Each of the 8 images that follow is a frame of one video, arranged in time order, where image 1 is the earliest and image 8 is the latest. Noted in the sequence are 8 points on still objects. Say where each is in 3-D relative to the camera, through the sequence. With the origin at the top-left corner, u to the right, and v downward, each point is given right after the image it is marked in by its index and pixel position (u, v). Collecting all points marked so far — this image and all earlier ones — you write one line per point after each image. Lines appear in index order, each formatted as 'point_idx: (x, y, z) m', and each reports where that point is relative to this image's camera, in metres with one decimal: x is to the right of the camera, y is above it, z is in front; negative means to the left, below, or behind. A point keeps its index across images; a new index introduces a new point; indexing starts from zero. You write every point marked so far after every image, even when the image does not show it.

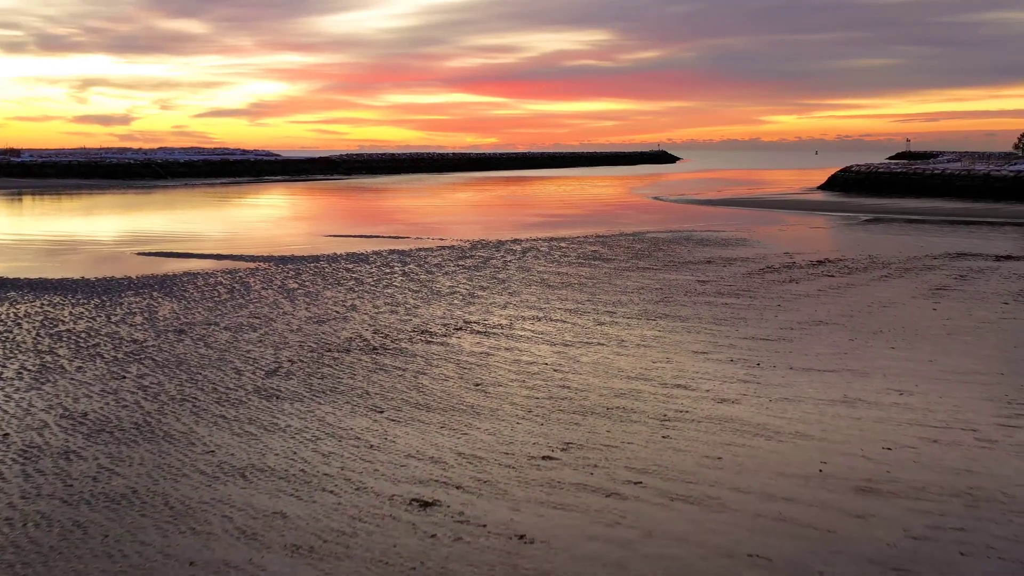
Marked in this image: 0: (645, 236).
0: (+2.7, +1.1, +18.7) m
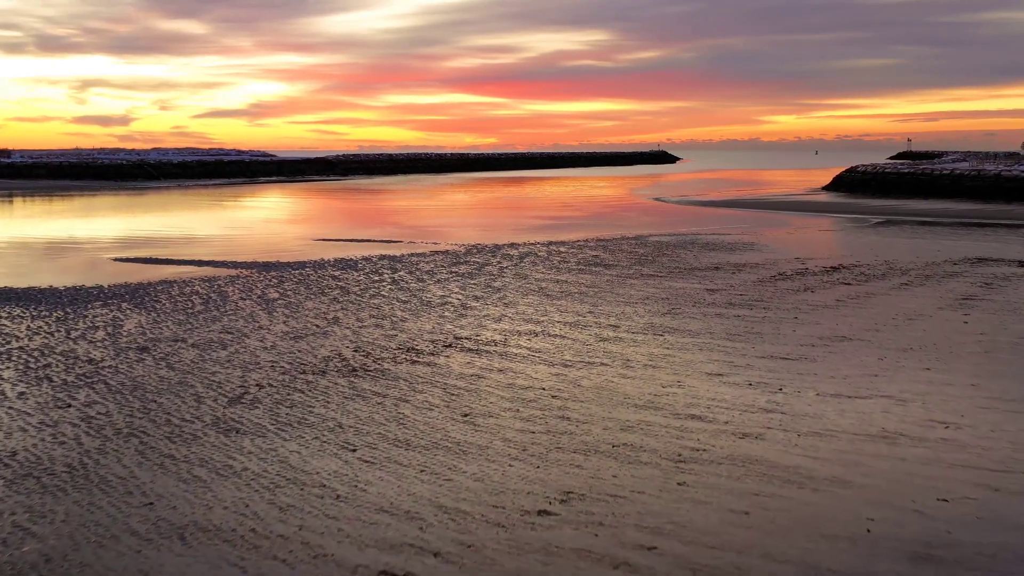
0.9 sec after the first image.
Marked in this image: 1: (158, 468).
0: (+2.7, +1.0, +17.9) m
1: (-2.0, -1.0, +5.0) m
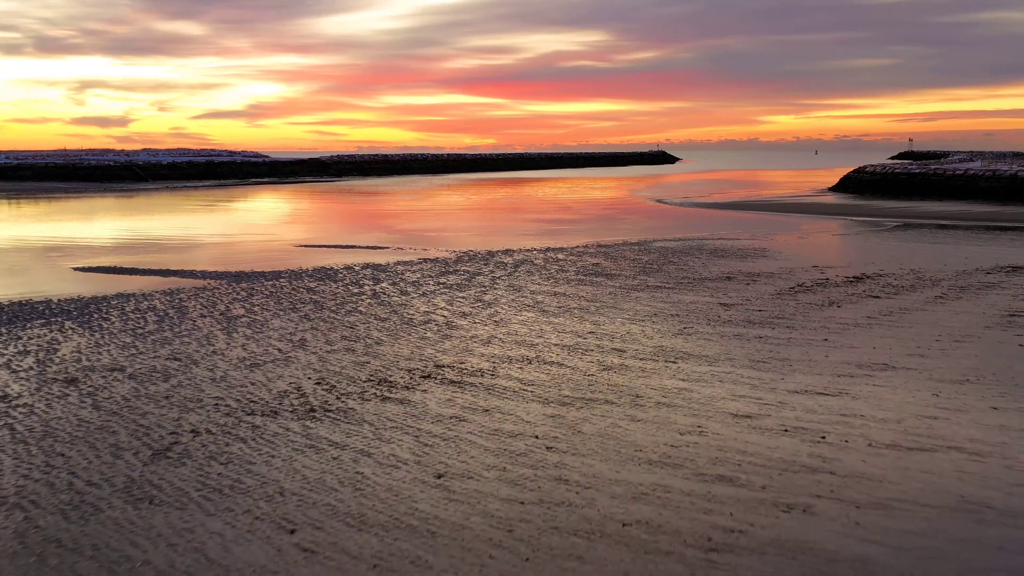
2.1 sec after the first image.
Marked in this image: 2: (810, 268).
0: (+2.6, +0.8, +16.8) m
1: (-2.0, -1.2, +3.9) m
2: (+4.3, +0.3, +13.3) m
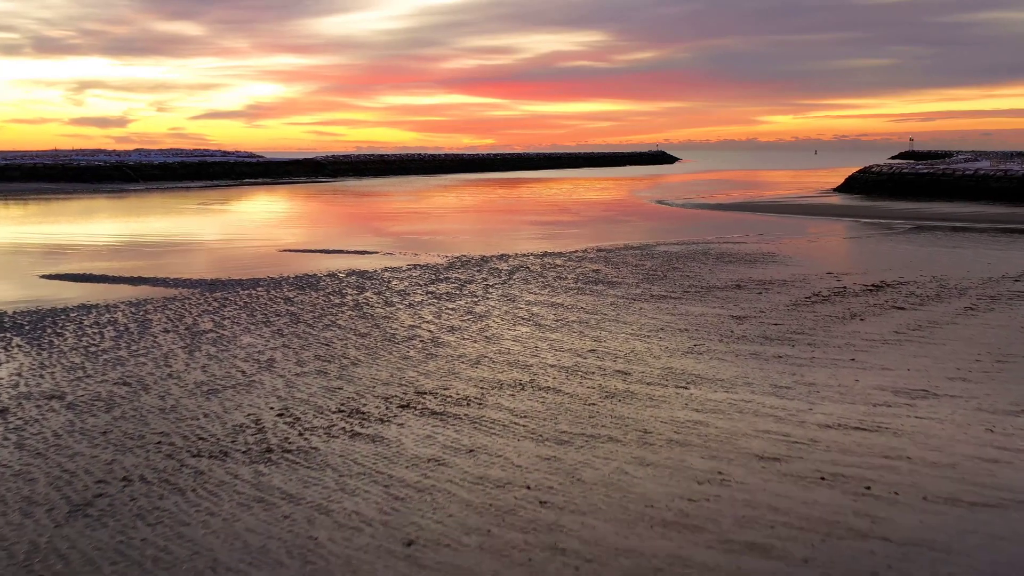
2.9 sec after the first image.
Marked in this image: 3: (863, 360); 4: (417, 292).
0: (+2.5, +0.7, +15.9) m
1: (-2.1, -1.3, +3.0) m
2: (+4.3, +0.2, +12.4) m
3: (+2.9, -0.6, +7.4) m
4: (-1.2, -0.1, +11.3) m
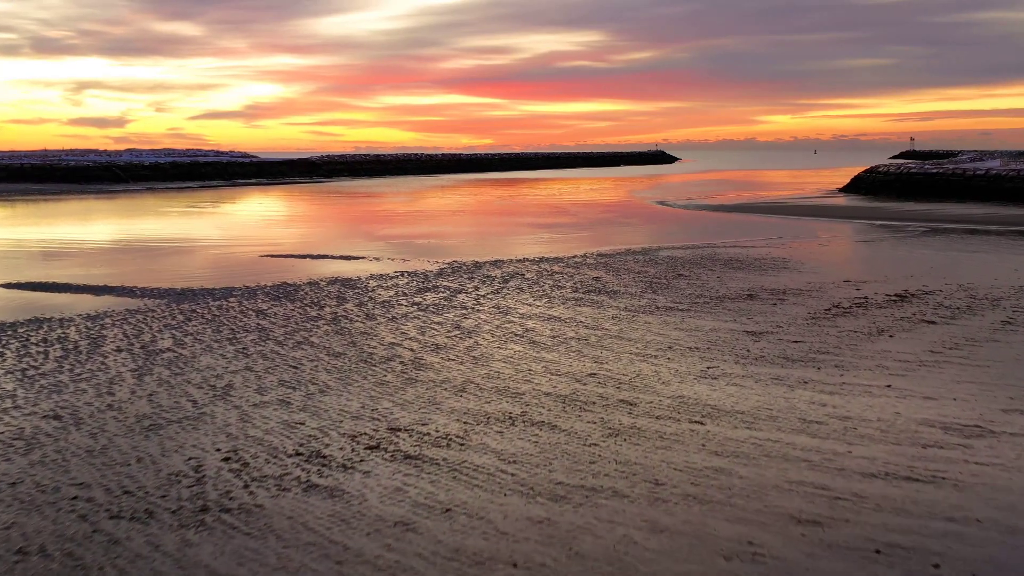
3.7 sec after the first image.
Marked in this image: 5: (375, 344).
0: (+2.4, +0.6, +15.0) m
1: (-2.2, -1.4, +2.1) m
2: (+4.2, +0.1, +11.5) m
3: (+2.8, -0.7, +6.5) m
4: (-1.3, -0.2, +10.4) m
5: (-1.2, -0.5, +8.2) m
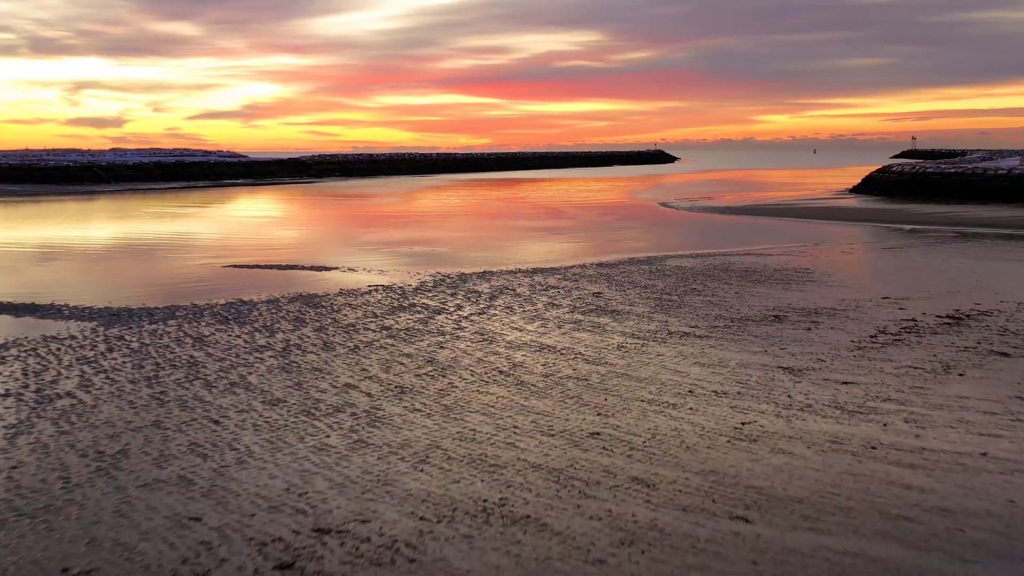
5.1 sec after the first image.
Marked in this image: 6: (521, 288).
0: (+2.3, +0.4, +13.5) m
1: (-2.3, -1.6, +0.6) m
2: (+4.0, -0.1, +10.0) m
3: (+2.7, -0.9, +4.9) m
4: (-1.4, -0.4, +8.8) m
5: (-1.4, -0.7, +6.6) m
6: (+0.1, 0.0, +11.2) m
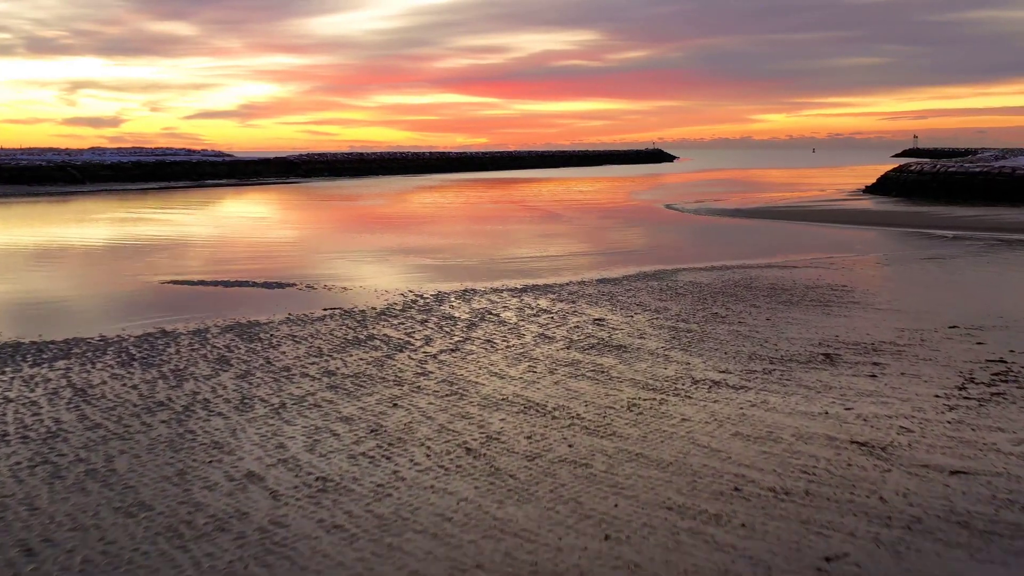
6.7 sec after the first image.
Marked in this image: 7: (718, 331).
0: (+2.1, +0.1, +11.6) m
1: (-2.4, -1.9, -1.4) m
2: (+3.9, -0.4, +8.1) m
3: (+2.5, -1.2, +3.0) m
4: (-1.6, -0.6, +6.9) m
5: (-1.5, -1.0, +4.7) m
6: (-0.1, -0.3, +9.3) m
7: (+1.9, -0.4, +8.2) m
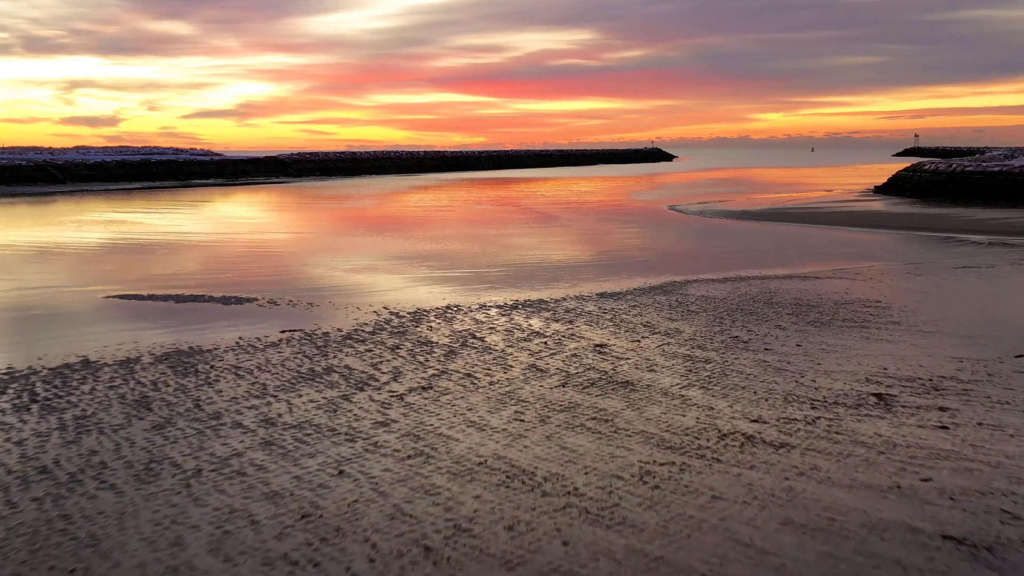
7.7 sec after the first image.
0: (+2.0, 0.0, +10.2) m
1: (-2.5, -2.1, -2.7) m
2: (+3.8, -0.6, +6.8) m
3: (+2.4, -1.3, +1.7) m
4: (-1.7, -0.8, +5.6) m
5: (-1.6, -1.1, +3.4) m
6: (-0.2, -0.4, +7.9) m
7: (+1.7, -0.6, +6.8) m
